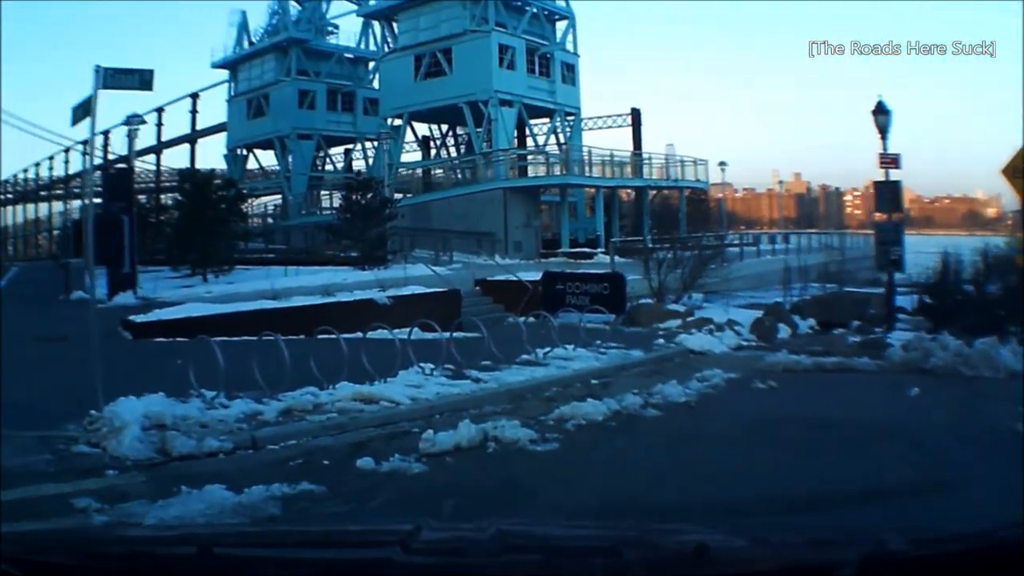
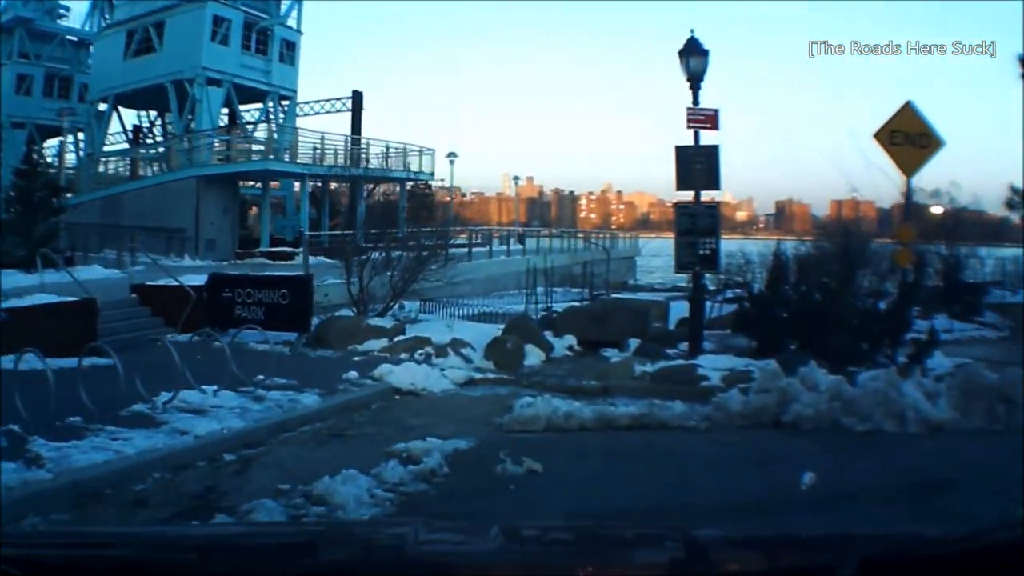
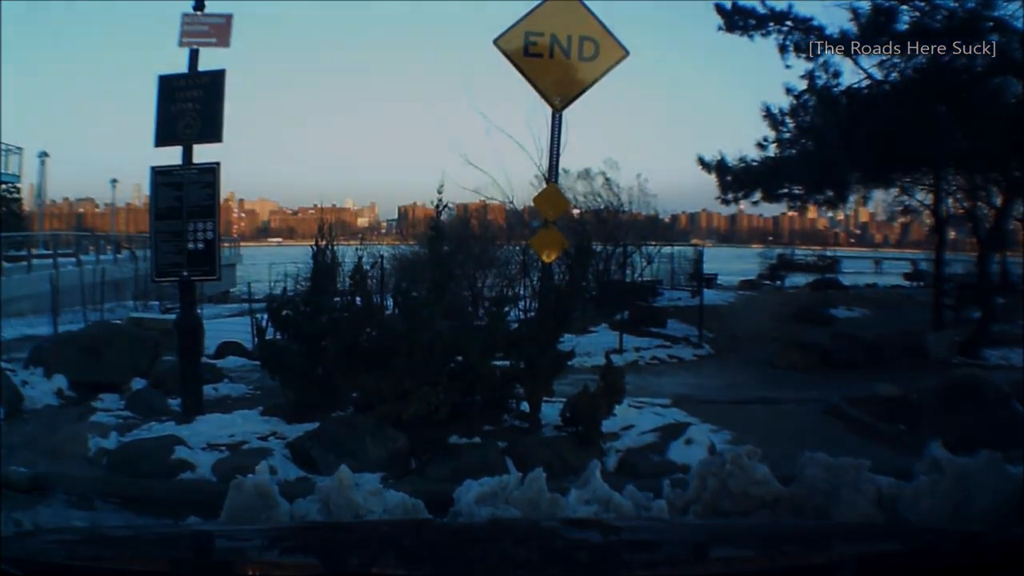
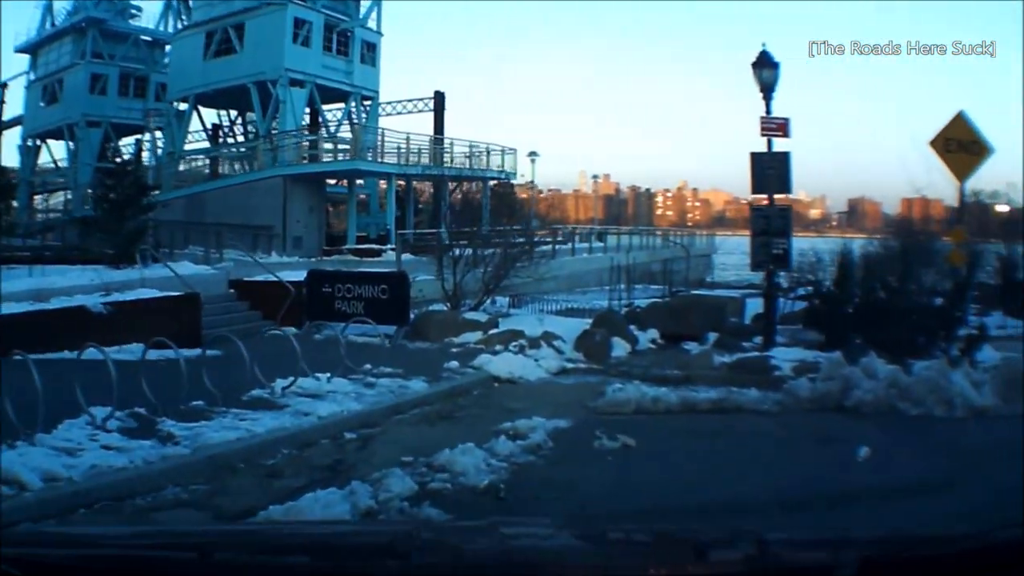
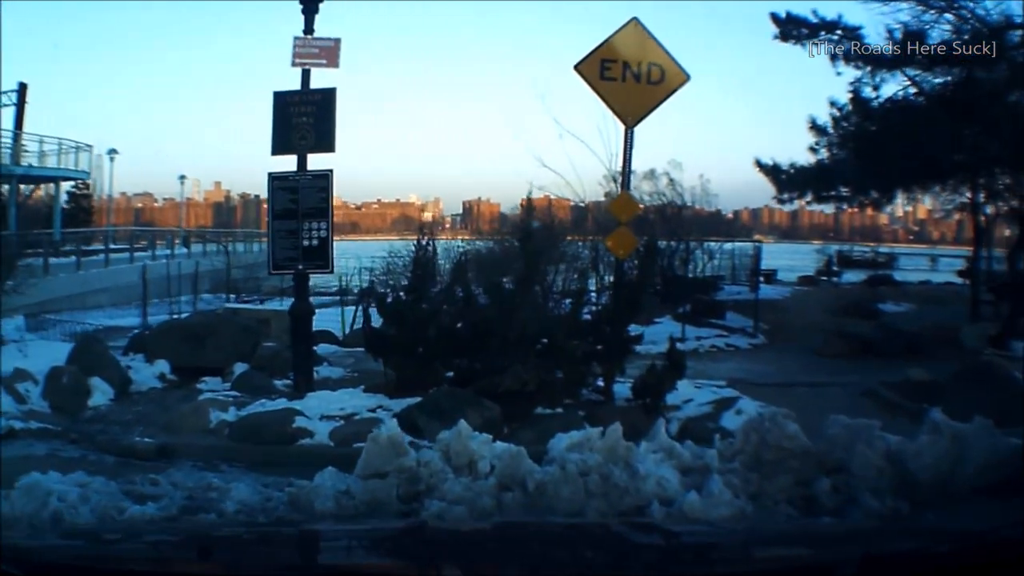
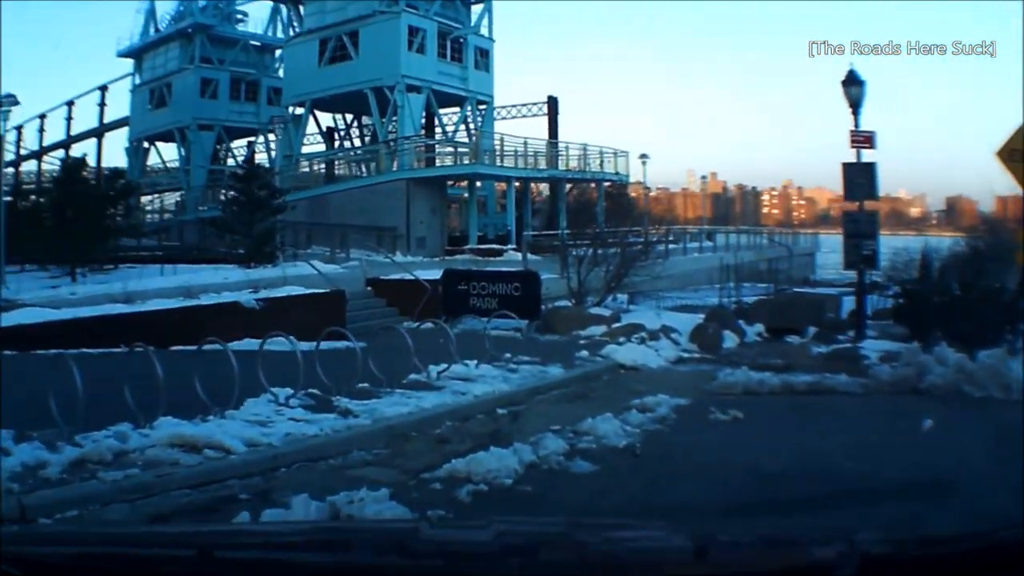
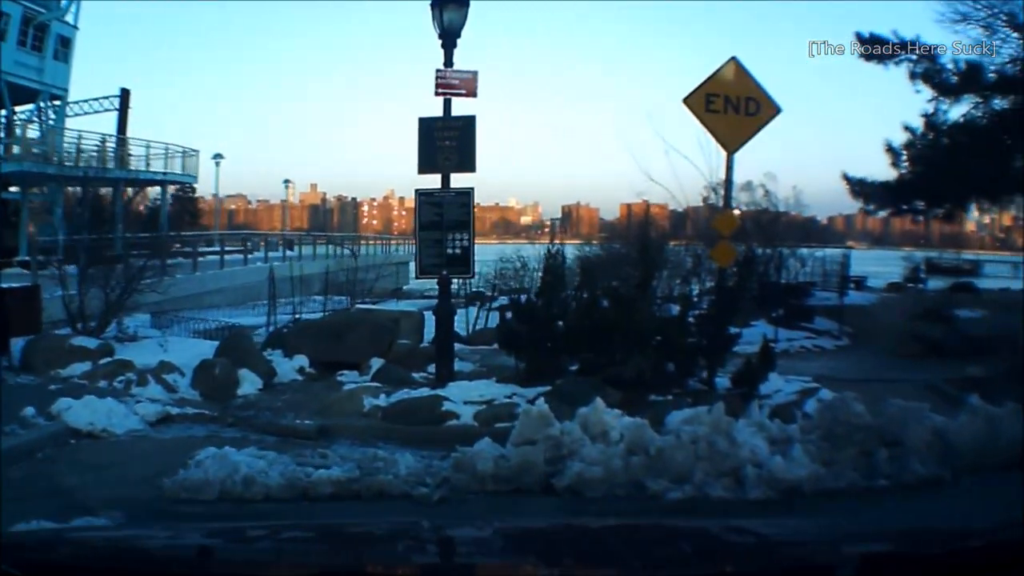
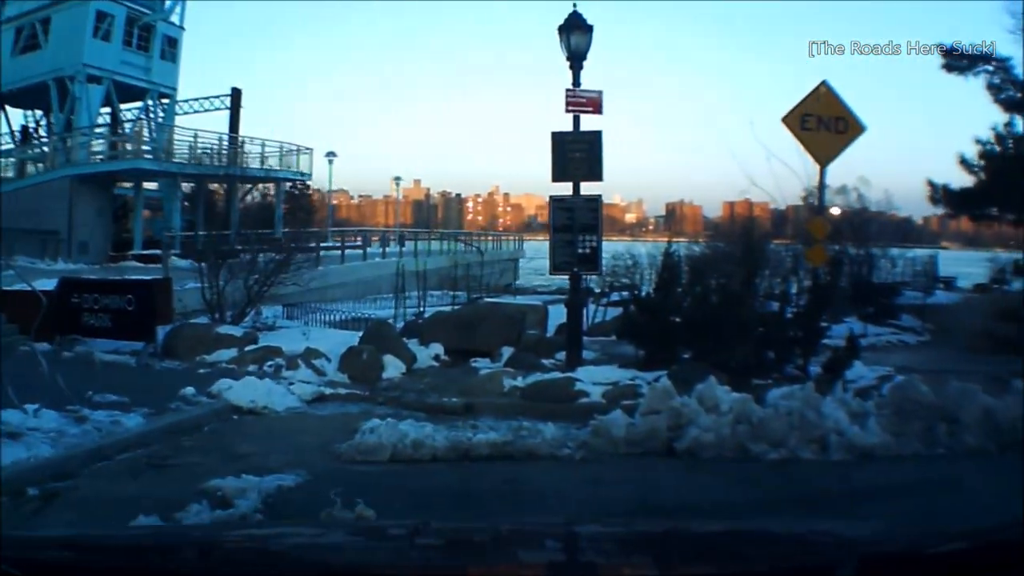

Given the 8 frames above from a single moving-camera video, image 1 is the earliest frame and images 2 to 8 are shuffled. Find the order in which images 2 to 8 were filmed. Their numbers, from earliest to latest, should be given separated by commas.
6, 4, 2, 8, 7, 5, 3
